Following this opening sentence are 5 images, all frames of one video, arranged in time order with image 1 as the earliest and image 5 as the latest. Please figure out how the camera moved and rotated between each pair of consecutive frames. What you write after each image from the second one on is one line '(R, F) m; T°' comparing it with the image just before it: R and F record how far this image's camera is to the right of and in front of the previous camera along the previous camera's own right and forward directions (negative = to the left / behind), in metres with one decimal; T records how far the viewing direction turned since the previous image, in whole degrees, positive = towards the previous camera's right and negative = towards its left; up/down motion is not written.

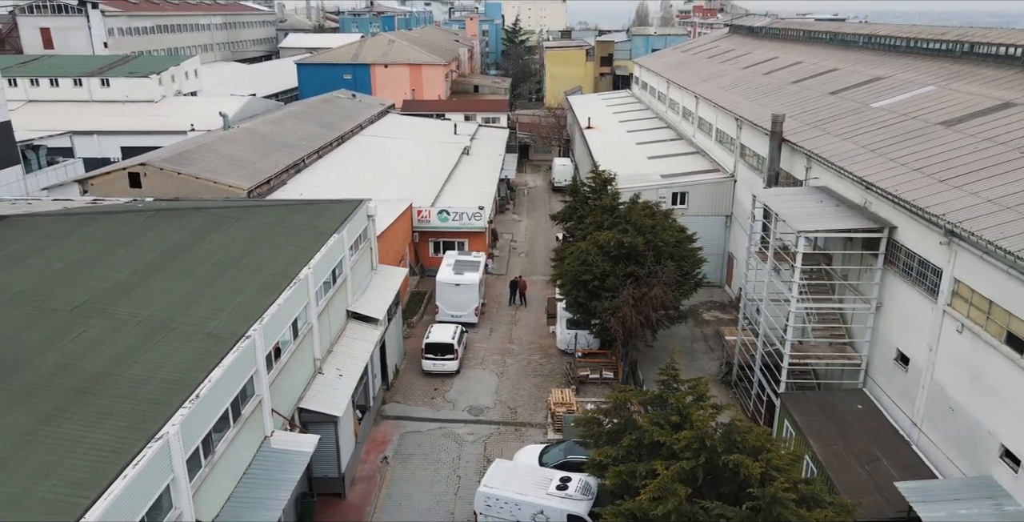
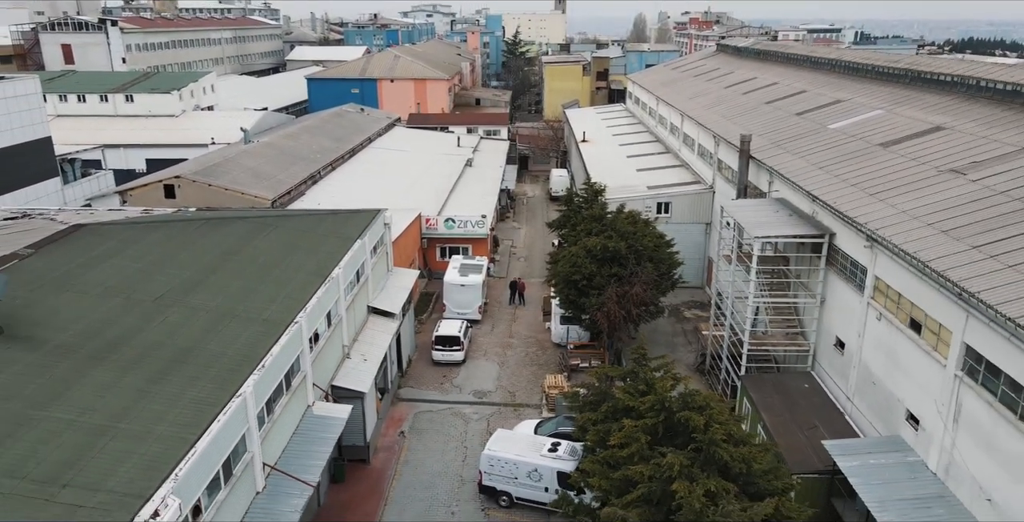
(0.0, -1.1) m; 0°
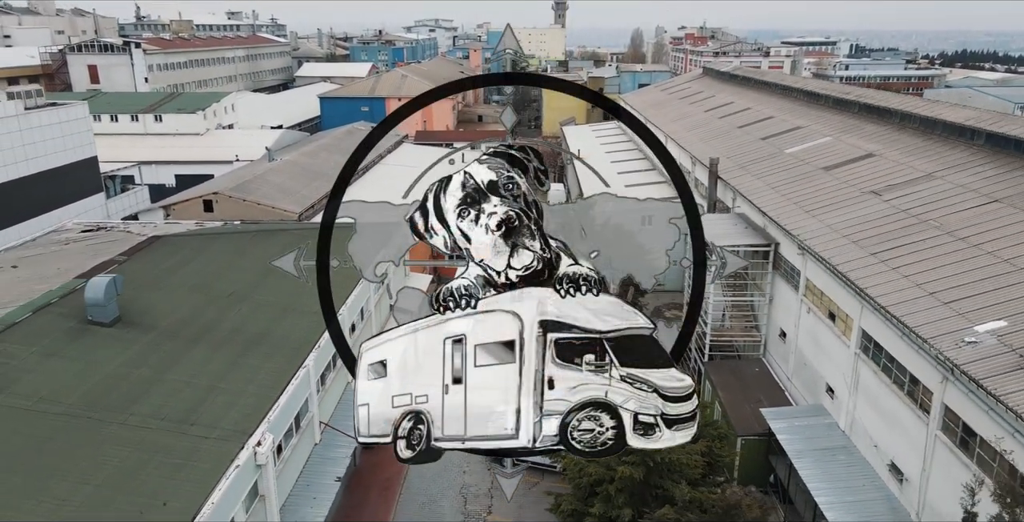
(0.0, -1.5) m; 0°
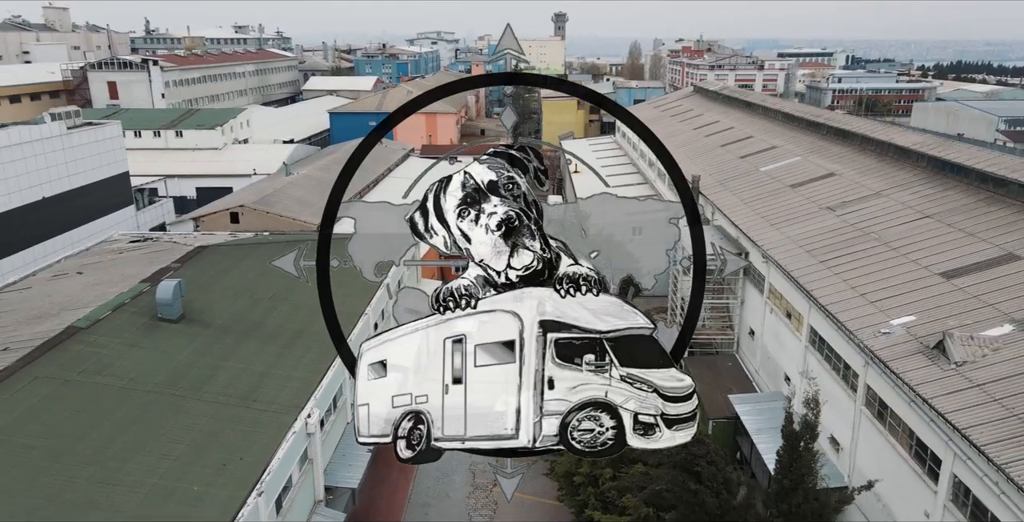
(0.0, -1.2) m; 0°
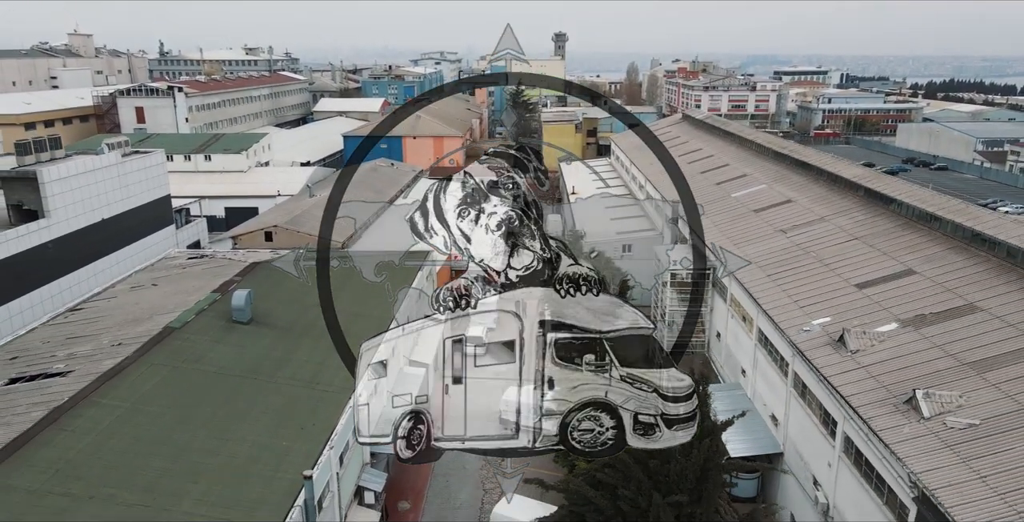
(-0.1, -1.8) m; 0°
